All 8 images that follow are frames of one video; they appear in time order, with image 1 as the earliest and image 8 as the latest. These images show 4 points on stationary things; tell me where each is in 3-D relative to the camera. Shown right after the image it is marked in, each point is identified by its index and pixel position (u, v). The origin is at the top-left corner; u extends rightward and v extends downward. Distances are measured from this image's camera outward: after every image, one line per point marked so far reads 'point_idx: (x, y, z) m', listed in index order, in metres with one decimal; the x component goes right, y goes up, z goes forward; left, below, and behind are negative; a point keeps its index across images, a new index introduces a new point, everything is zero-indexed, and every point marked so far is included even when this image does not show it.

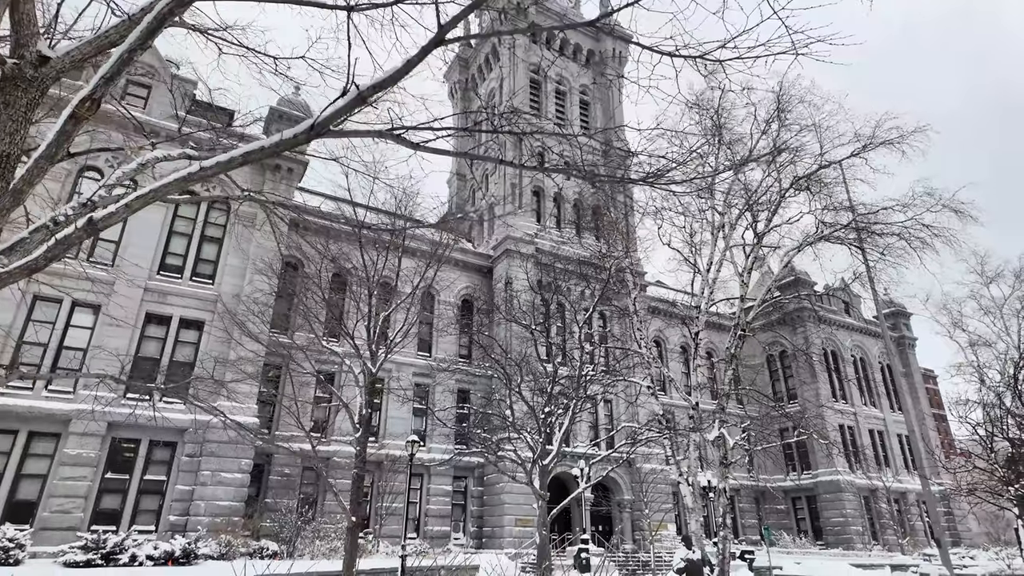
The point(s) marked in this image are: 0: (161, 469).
0: (-11.8, -6.1, +19.6) m
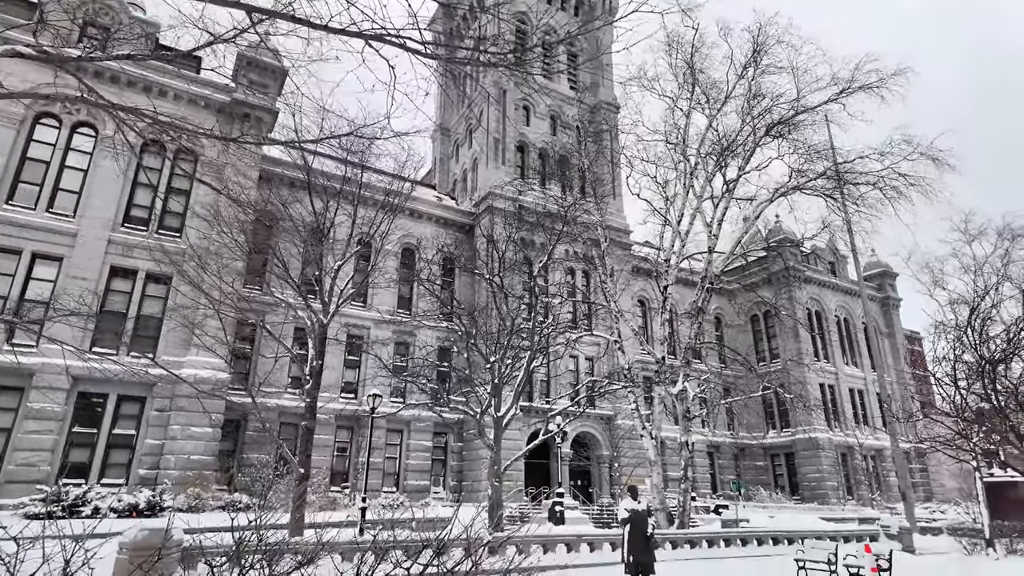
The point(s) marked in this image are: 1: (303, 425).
0: (-12.8, -4.5, +19.4) m
1: (-3.7, -2.4, +10.4) m
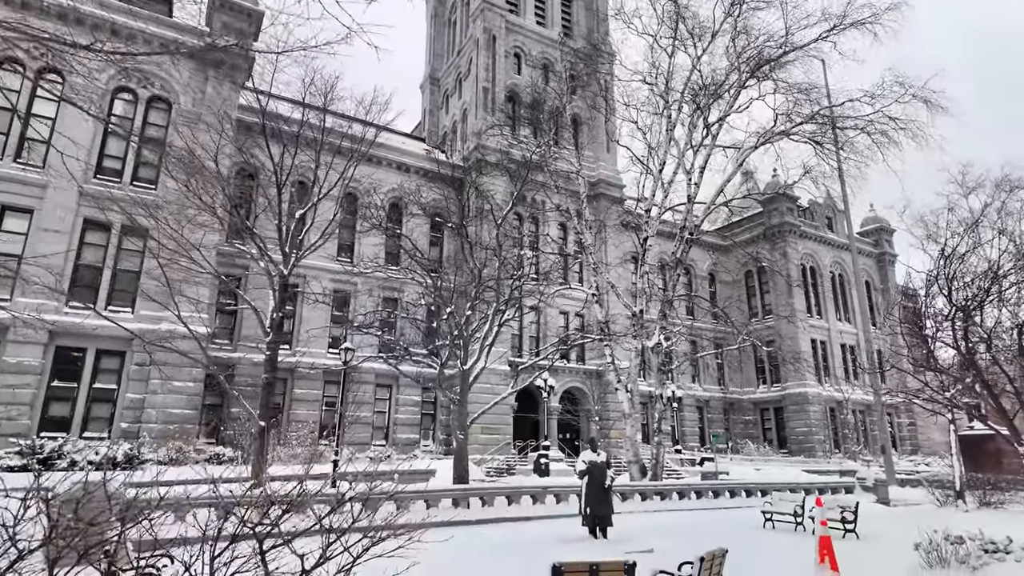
0: (-13.3, -3.0, +19.3) m
1: (-4.3, -1.6, +10.1) m
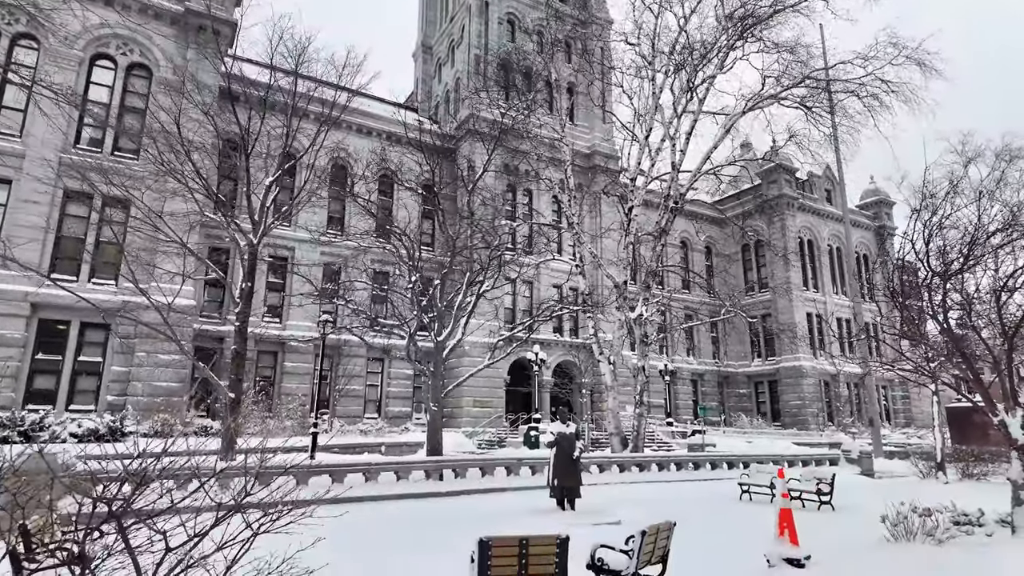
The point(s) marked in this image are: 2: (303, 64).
0: (-13.7, -2.1, +19.2) m
1: (-4.7, -1.0, +9.9) m
2: (-4.0, +4.3, +11.2) m
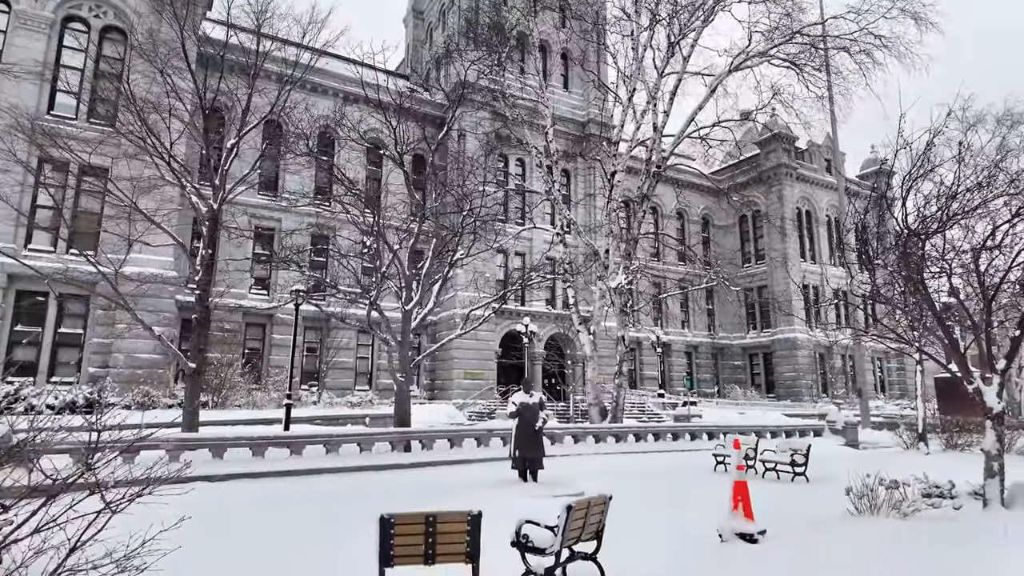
0: (-14.2, -1.1, +18.9) m
1: (-5.2, -0.5, +9.6) m
2: (-4.5, +4.9, +10.6) m
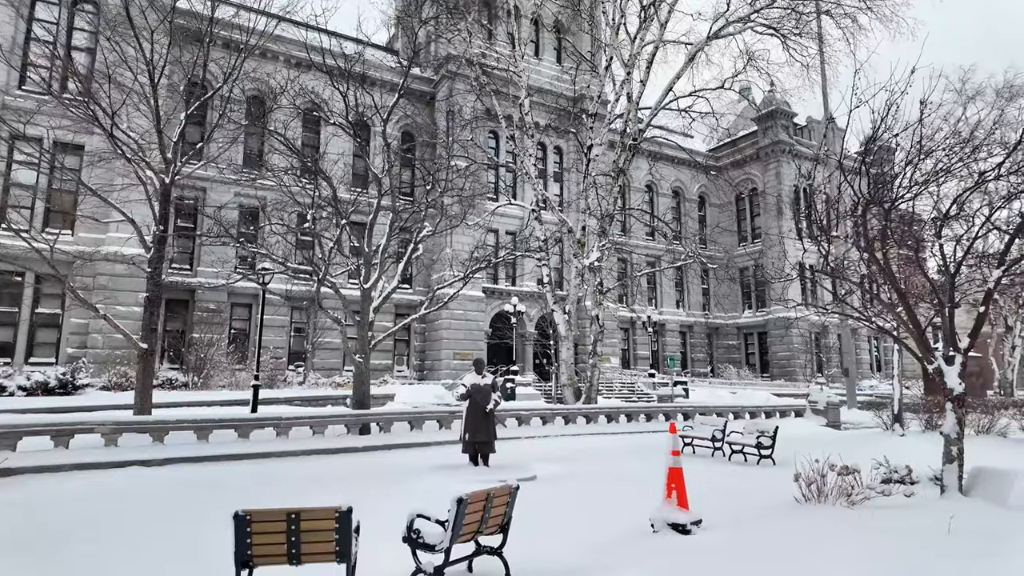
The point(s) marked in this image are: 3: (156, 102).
0: (-14.7, -0.5, +18.7) m
1: (-5.8, -0.1, +9.3) m
2: (-5.1, +5.3, +10.1) m
3: (-5.6, +2.9, +9.1) m
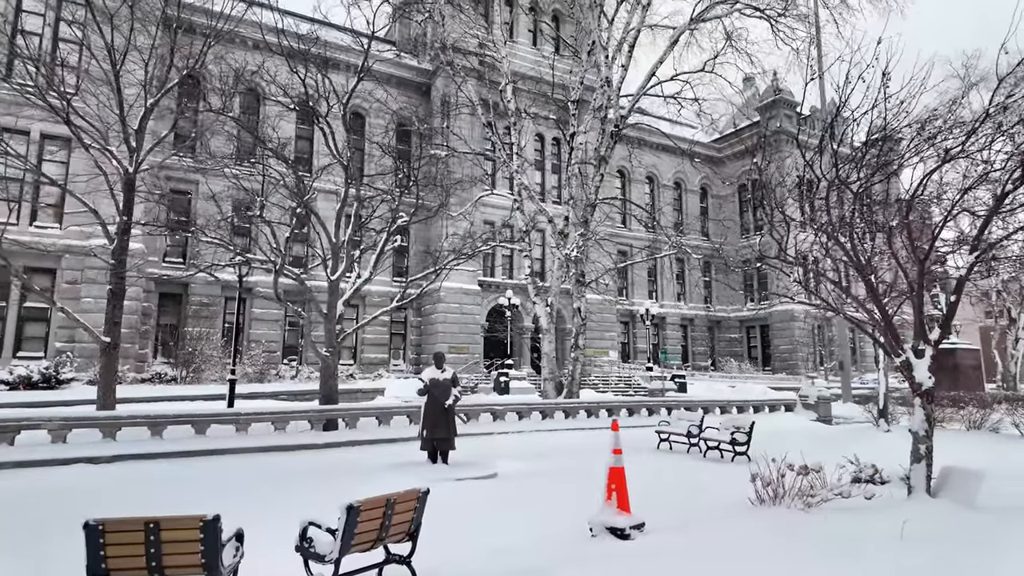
0: (-15.0, -0.3, +18.6) m
1: (-6.2, 0.0, +9.1) m
2: (-5.5, +5.4, +9.8) m
3: (-6.0, +3.0, +8.9) m
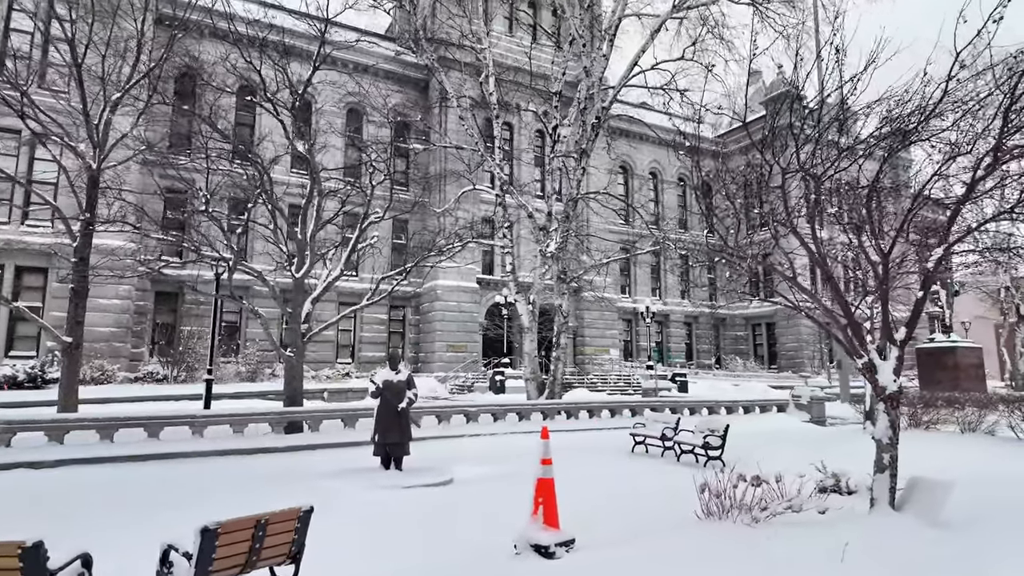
0: (-15.3, -0.2, +18.5) m
1: (-6.6, 0.0, +8.9) m
2: (-5.9, +5.4, +9.6) m
3: (-6.4, +3.1, +8.7) m
